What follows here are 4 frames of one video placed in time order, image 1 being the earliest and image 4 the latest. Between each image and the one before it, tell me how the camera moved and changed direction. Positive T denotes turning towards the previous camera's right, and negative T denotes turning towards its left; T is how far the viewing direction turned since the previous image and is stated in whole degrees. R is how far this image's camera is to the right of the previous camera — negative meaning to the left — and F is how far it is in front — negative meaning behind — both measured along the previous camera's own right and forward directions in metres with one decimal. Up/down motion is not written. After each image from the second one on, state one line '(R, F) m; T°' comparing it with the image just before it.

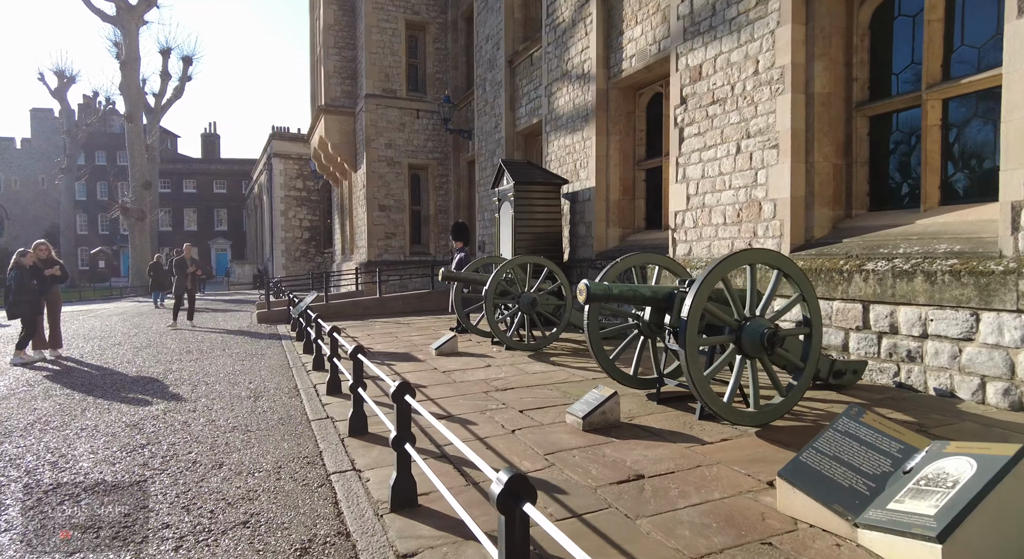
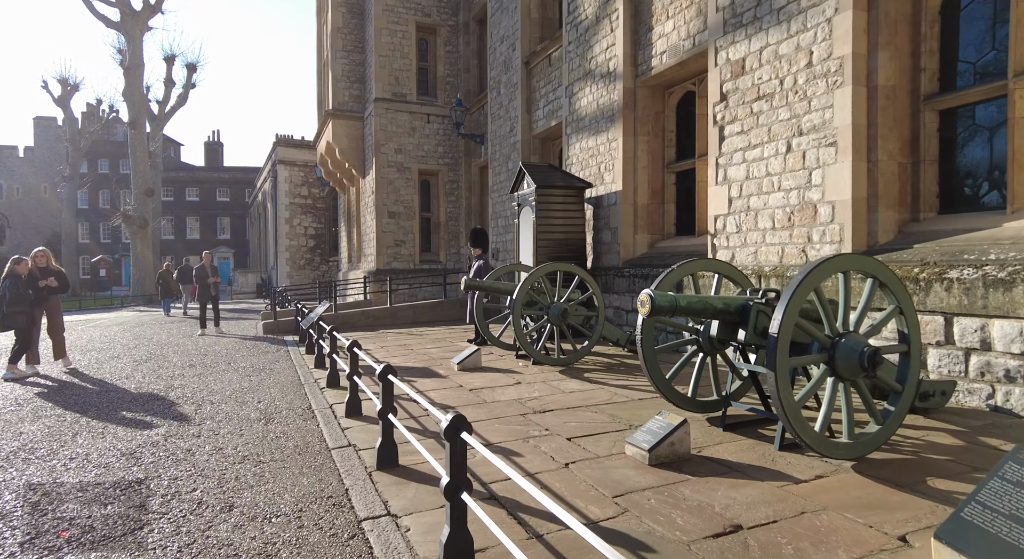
(-0.3, +0.5) m; 0°
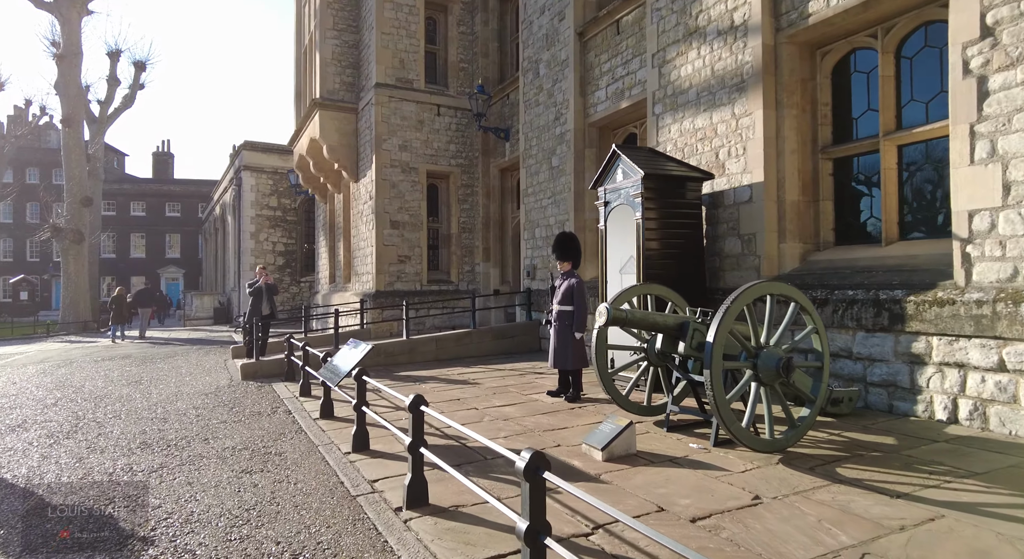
(-1.4, +2.5) m; +4°
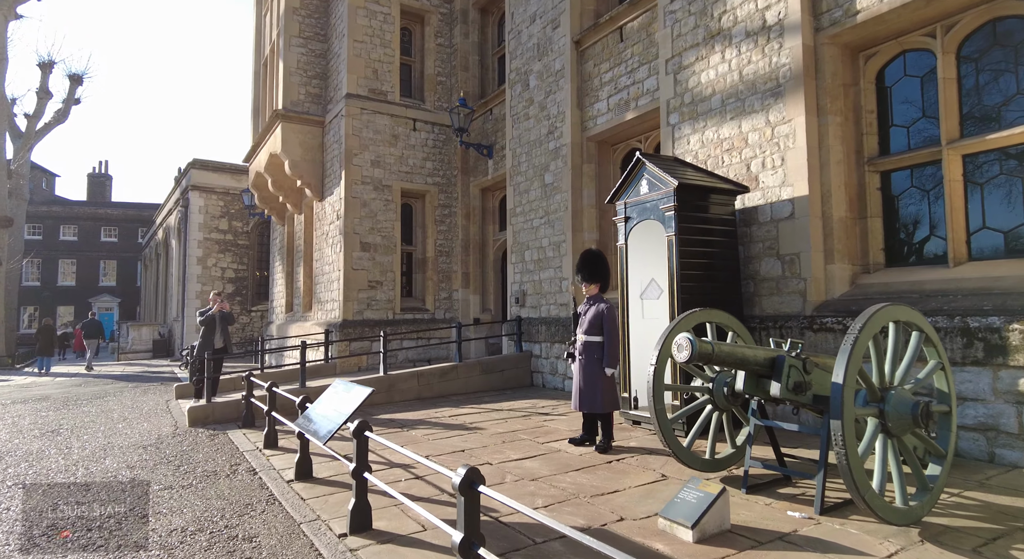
(-0.5, +1.0) m; +4°
